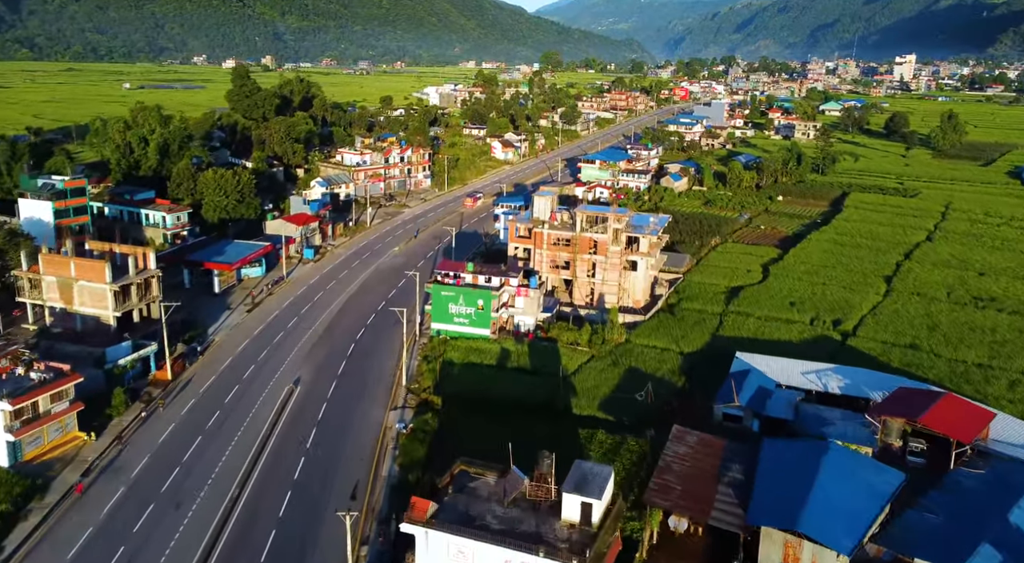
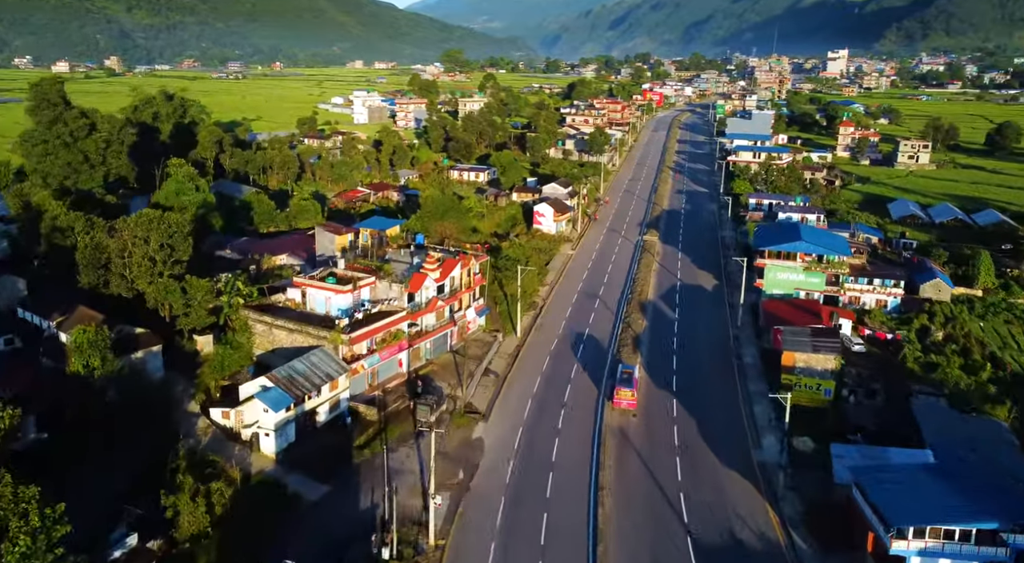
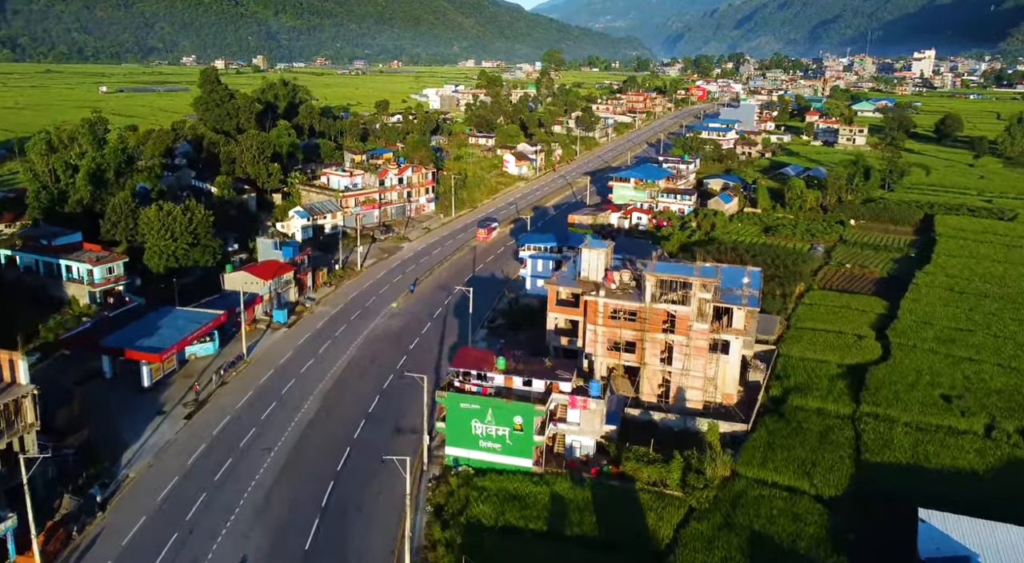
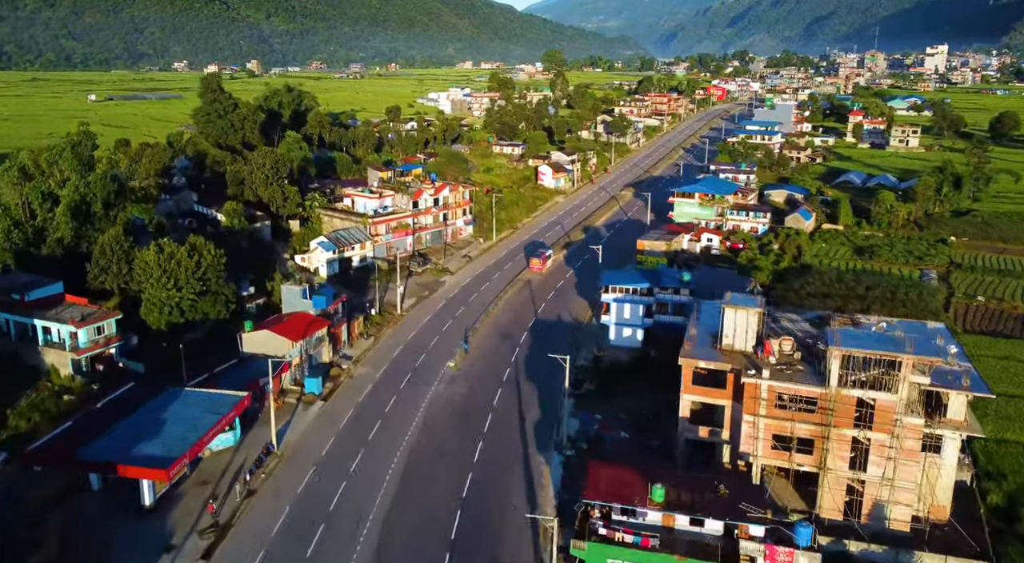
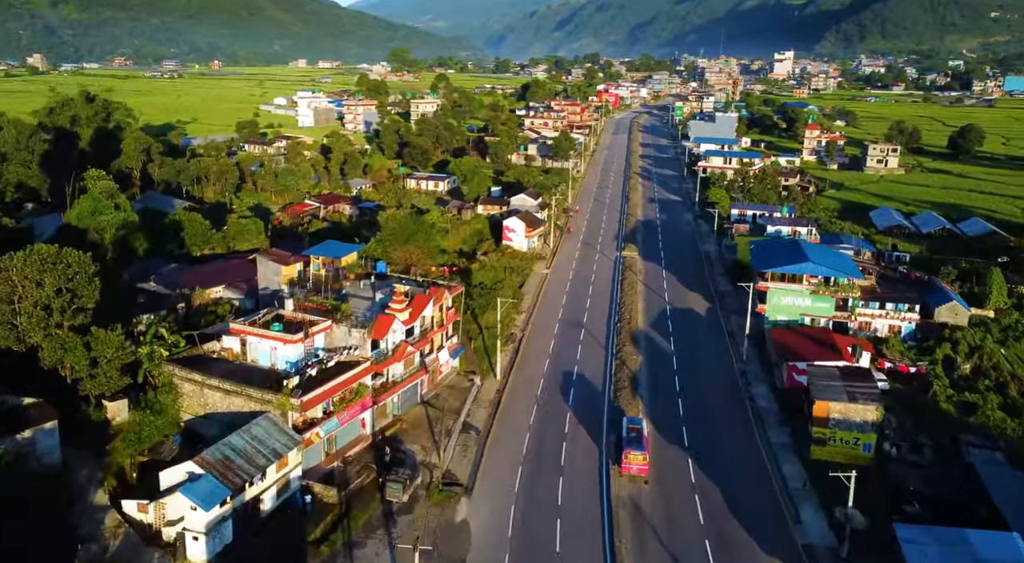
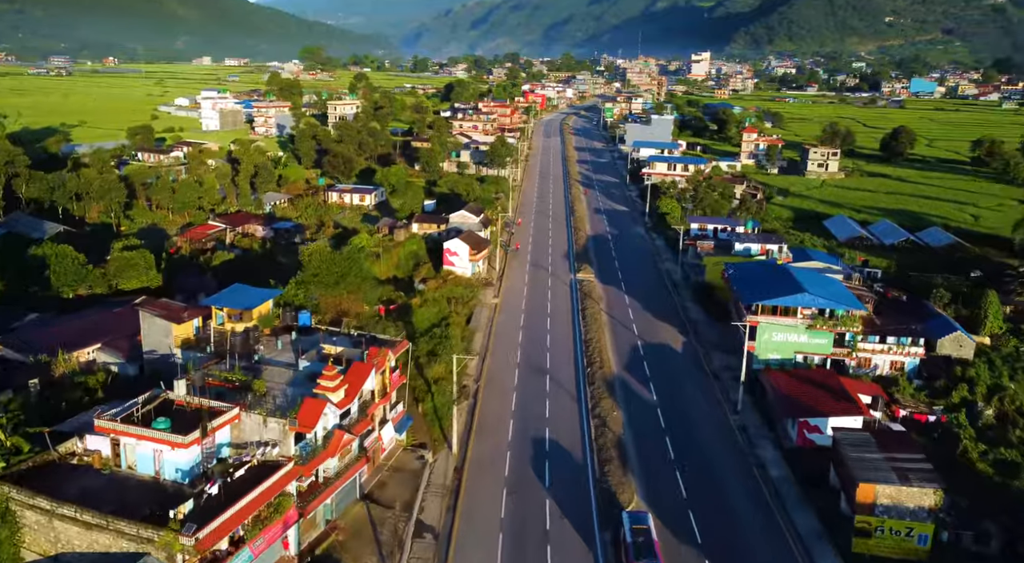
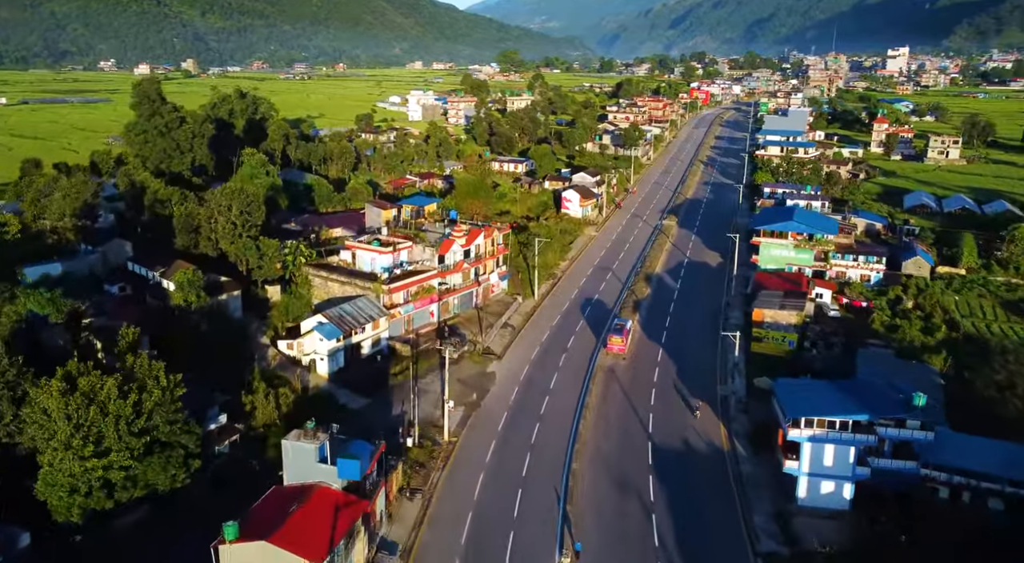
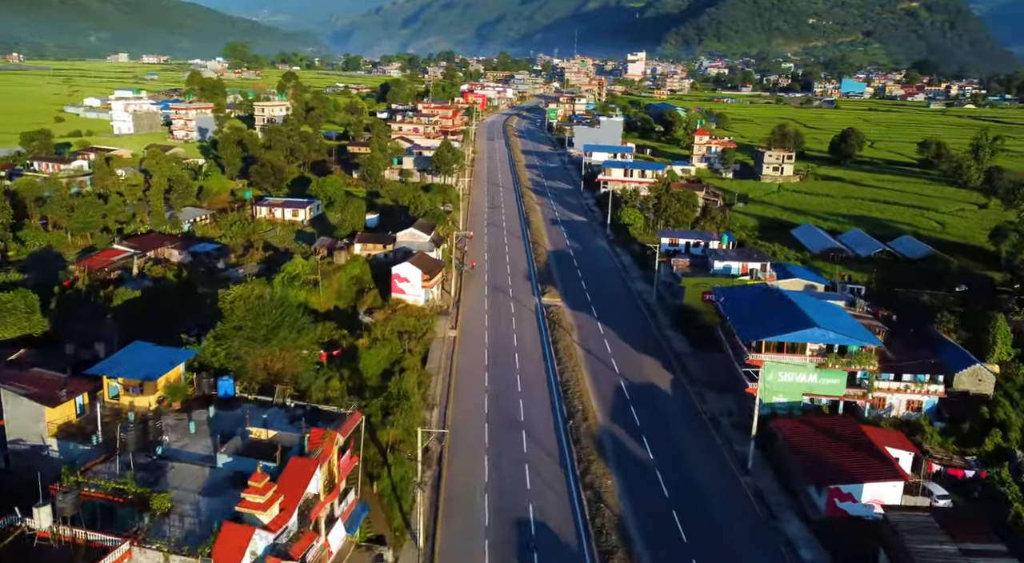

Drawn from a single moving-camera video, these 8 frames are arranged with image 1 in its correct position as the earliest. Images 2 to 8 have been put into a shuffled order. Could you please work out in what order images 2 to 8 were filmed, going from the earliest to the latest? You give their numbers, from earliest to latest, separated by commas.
3, 4, 7, 2, 5, 6, 8
